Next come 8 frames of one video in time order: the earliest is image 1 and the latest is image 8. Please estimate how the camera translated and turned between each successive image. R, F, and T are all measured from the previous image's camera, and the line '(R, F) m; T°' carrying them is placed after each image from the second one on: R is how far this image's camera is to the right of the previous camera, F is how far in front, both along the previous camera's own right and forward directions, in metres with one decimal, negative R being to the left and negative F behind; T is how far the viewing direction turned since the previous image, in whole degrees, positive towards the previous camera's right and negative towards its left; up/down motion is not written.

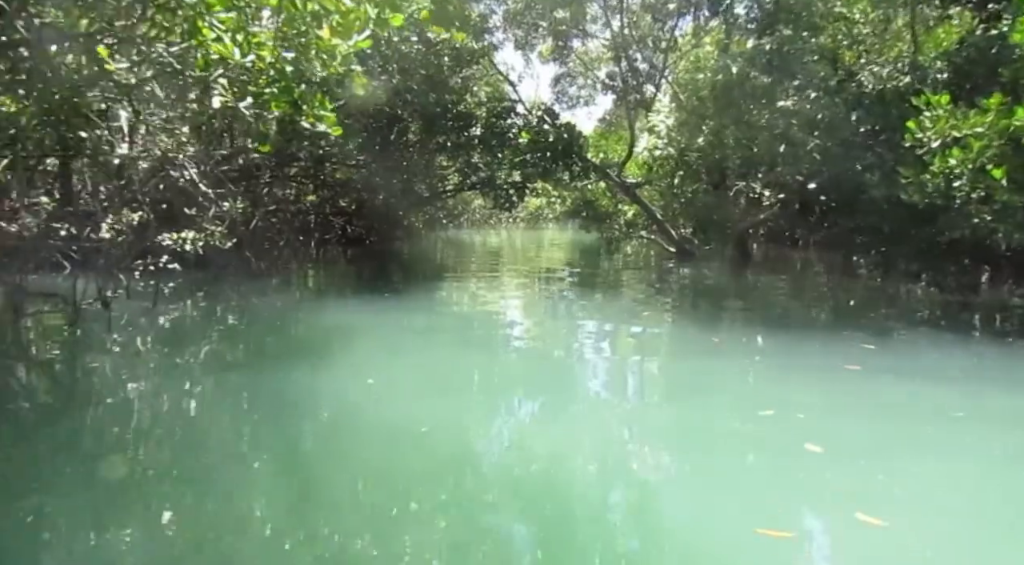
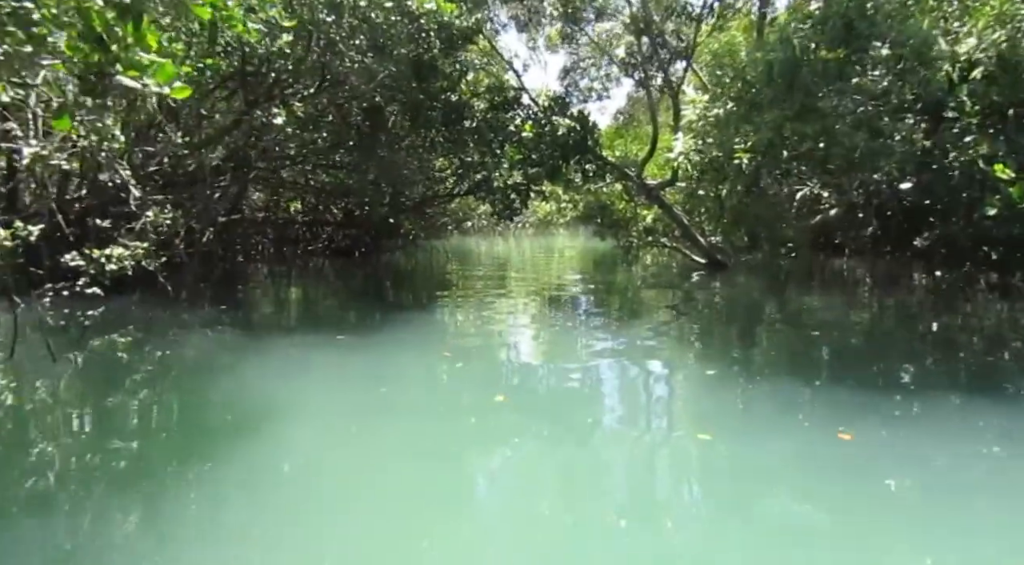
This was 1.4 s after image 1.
(+0.1, +1.3) m; -1°
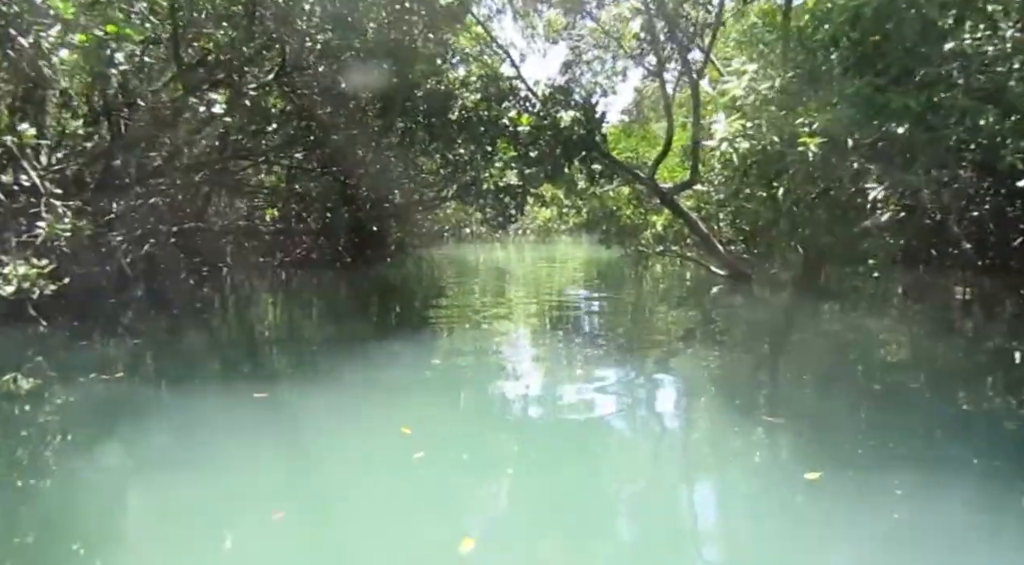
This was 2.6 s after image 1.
(+0.1, +1.1) m; 0°
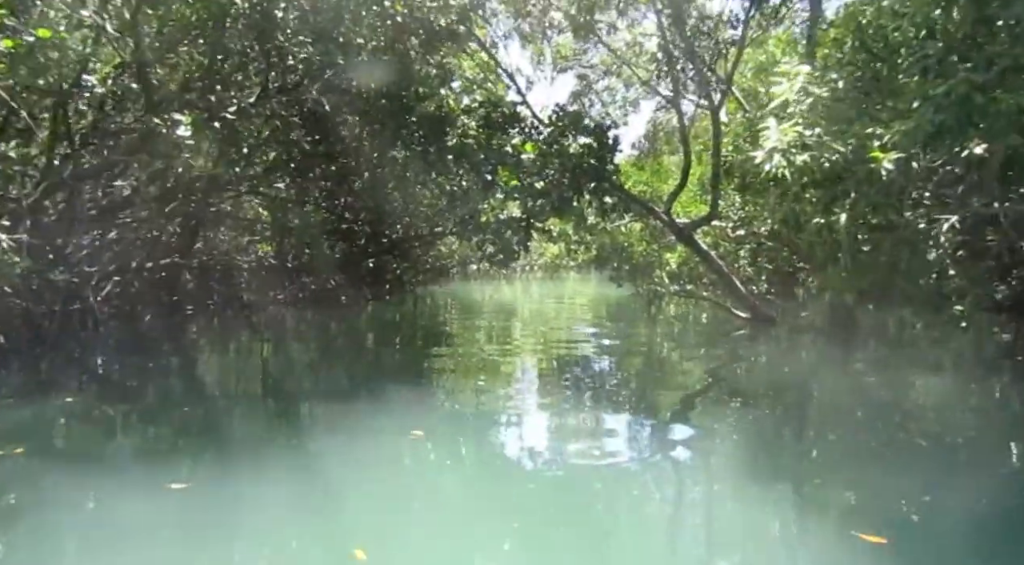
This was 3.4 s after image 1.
(0.0, +0.6) m; -1°
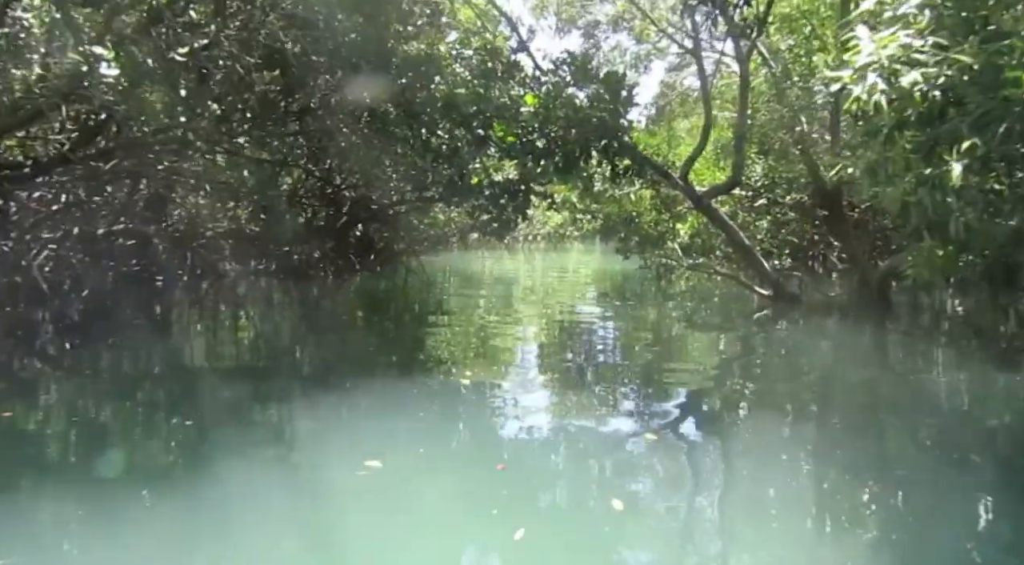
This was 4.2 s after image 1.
(+0.1, +0.7) m; 0°
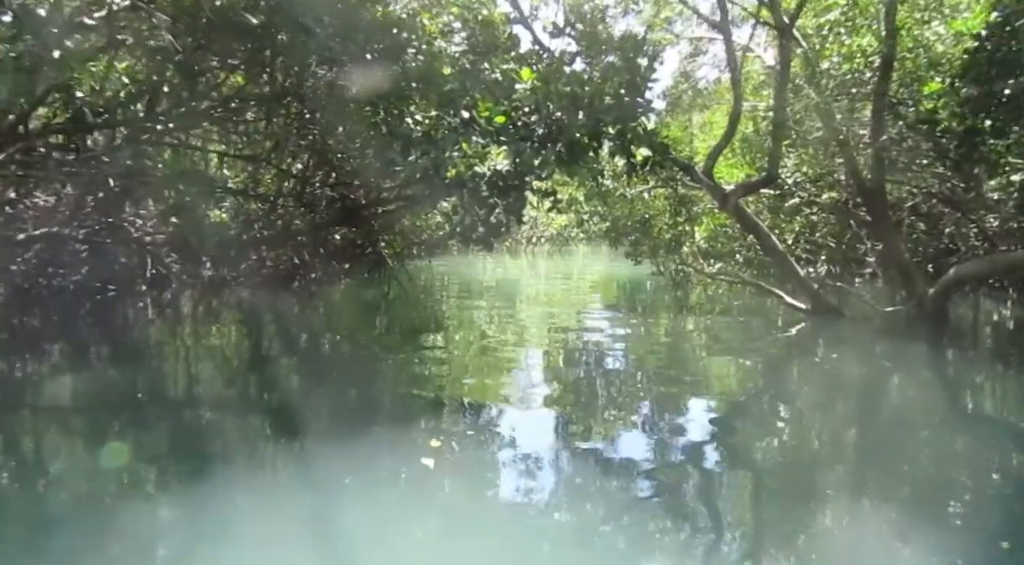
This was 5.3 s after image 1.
(+0.1, +0.9) m; 0°
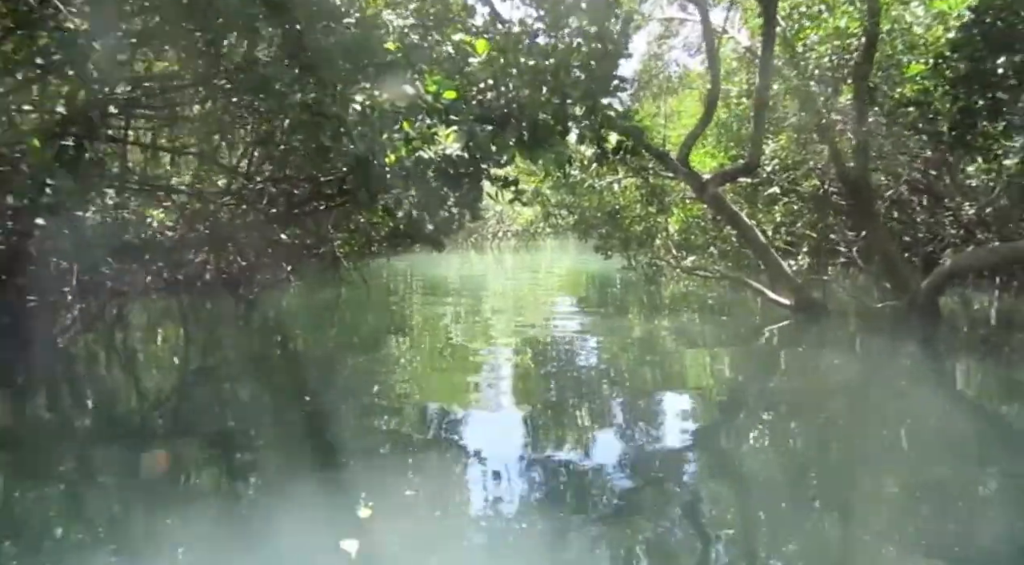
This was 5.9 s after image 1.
(+0.1, +0.5) m; +2°
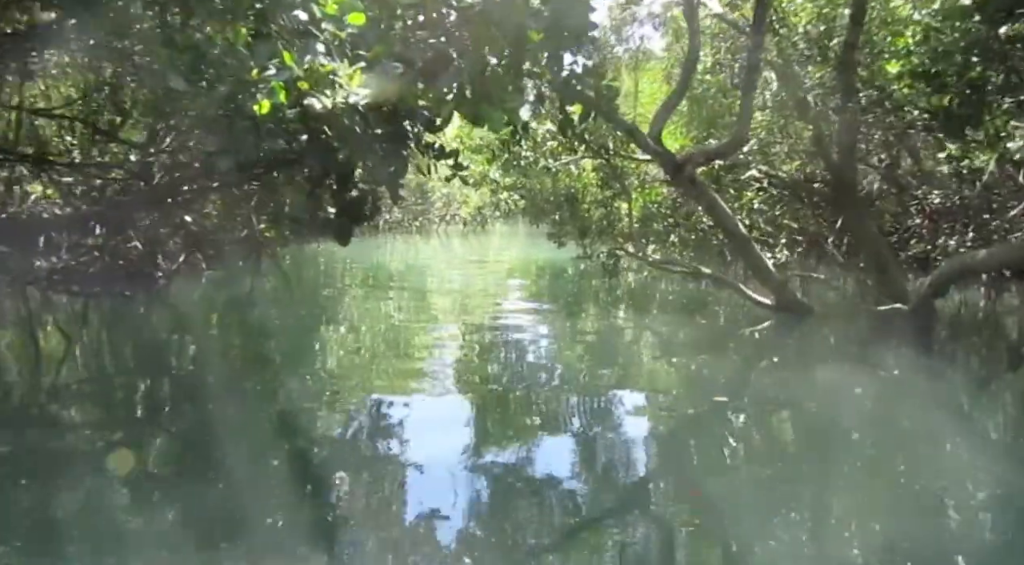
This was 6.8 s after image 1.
(0.0, +0.8) m; +4°
